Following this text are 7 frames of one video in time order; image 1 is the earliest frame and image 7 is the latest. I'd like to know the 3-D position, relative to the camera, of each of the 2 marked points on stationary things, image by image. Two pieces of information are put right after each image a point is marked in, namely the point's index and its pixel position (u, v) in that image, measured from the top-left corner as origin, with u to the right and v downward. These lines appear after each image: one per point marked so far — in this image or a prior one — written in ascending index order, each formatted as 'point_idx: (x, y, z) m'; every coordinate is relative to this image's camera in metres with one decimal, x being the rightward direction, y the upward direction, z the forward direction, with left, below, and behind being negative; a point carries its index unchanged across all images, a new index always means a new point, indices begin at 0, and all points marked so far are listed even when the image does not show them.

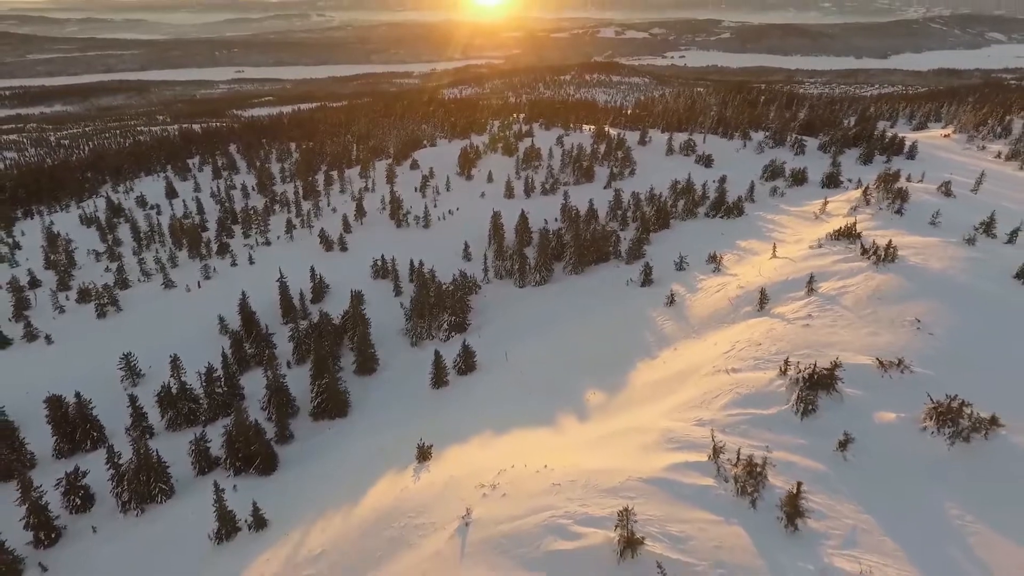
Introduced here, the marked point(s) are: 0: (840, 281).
0: (+10.1, +0.2, +16.4) m
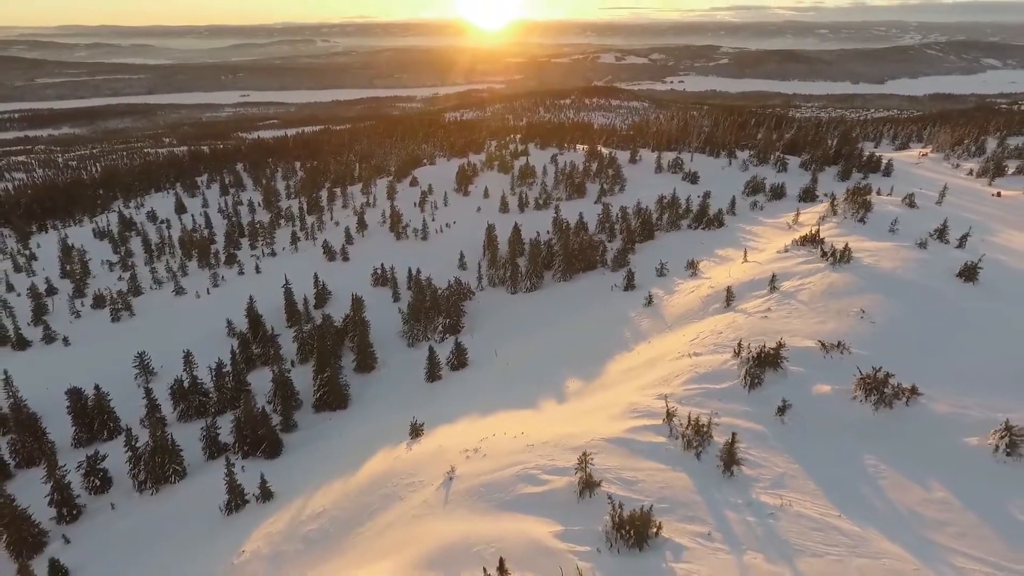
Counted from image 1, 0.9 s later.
0: (+9.6, +0.3, +17.9) m
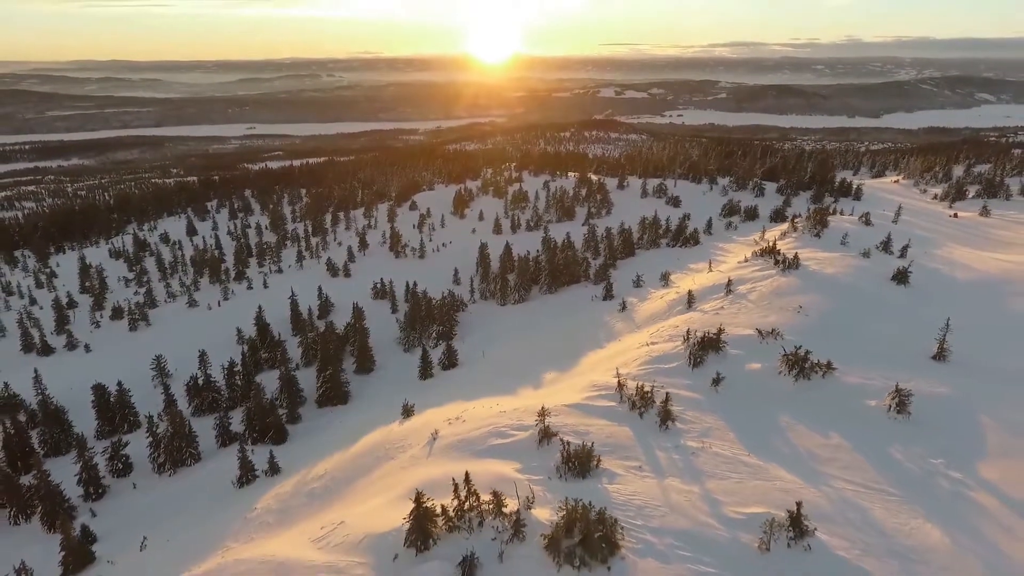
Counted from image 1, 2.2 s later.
0: (+9.0, +0.2, +20.1) m
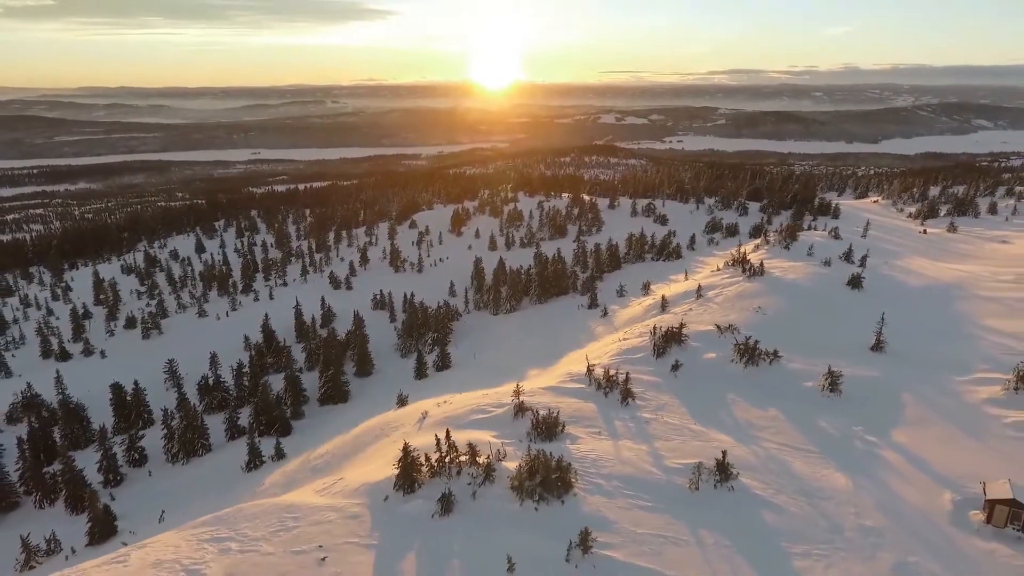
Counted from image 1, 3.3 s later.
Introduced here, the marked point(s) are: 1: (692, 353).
0: (+8.5, 0.0, +21.9) m
1: (+5.4, -2.0, +16.0) m
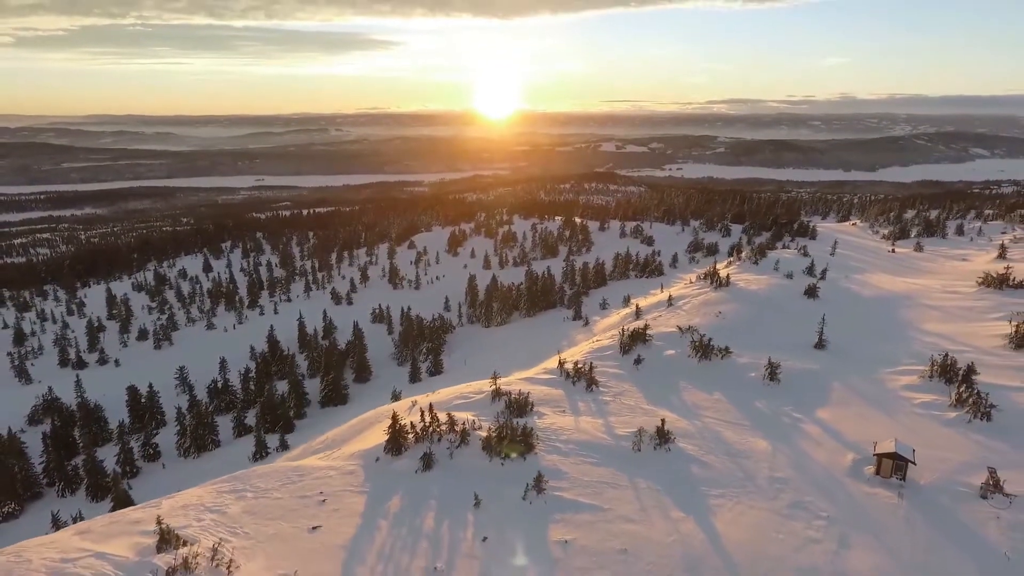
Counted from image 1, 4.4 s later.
0: (+7.9, -0.5, +23.9) m
1: (+4.8, -2.1, +17.9) m
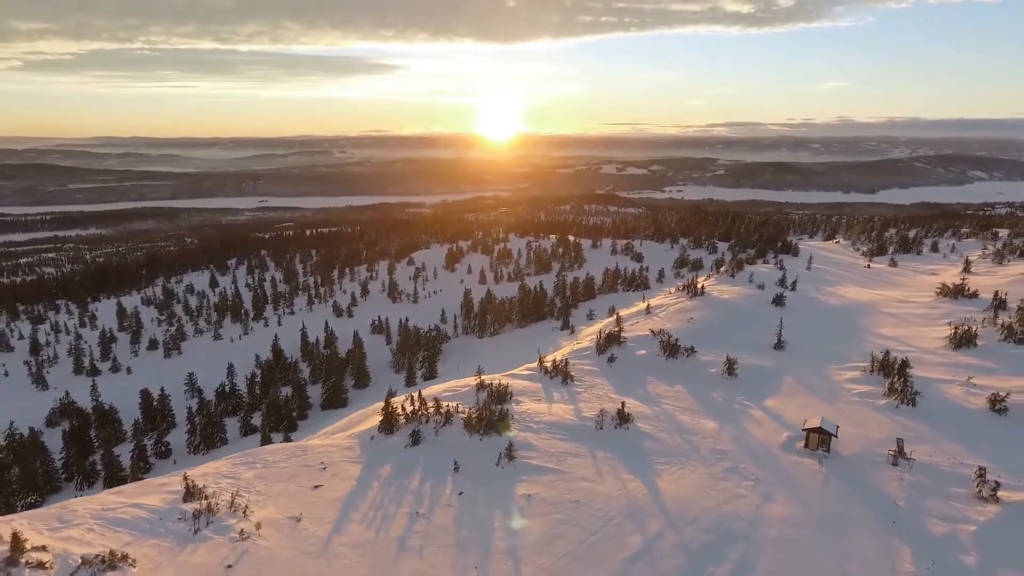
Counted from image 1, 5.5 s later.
0: (+7.4, -0.9, +25.7) m
1: (+4.2, -2.3, +19.6) m
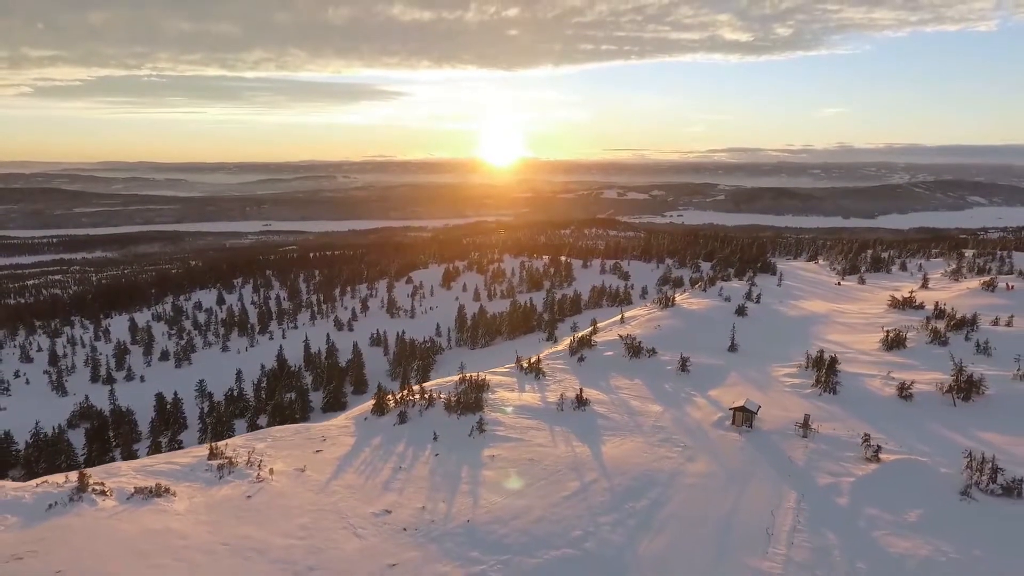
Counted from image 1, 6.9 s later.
0: (+6.7, -1.5, +28.0) m
1: (+3.5, -2.6, +21.9) m
